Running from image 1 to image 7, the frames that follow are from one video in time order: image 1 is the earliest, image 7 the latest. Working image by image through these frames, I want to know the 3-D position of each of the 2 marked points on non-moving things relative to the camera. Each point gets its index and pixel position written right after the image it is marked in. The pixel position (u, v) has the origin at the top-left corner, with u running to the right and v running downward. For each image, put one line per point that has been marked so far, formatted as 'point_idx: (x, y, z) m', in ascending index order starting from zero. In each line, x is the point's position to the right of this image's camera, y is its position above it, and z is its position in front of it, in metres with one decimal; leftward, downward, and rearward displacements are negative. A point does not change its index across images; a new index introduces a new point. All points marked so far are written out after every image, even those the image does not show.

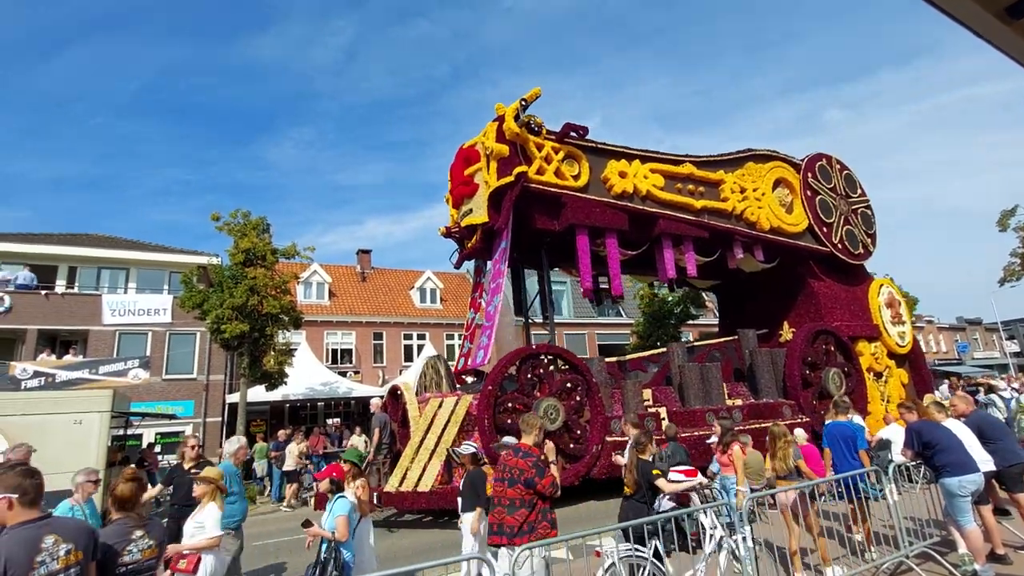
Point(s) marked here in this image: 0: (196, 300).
0: (-10.8, -0.5, +19.9) m
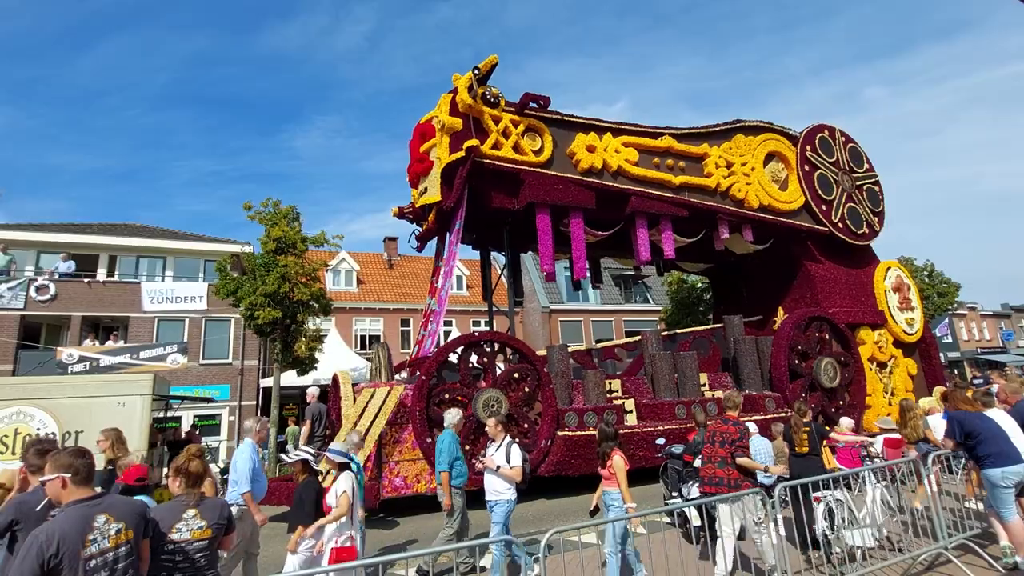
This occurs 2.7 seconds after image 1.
0: (-10.0, 0.0, +20.6) m
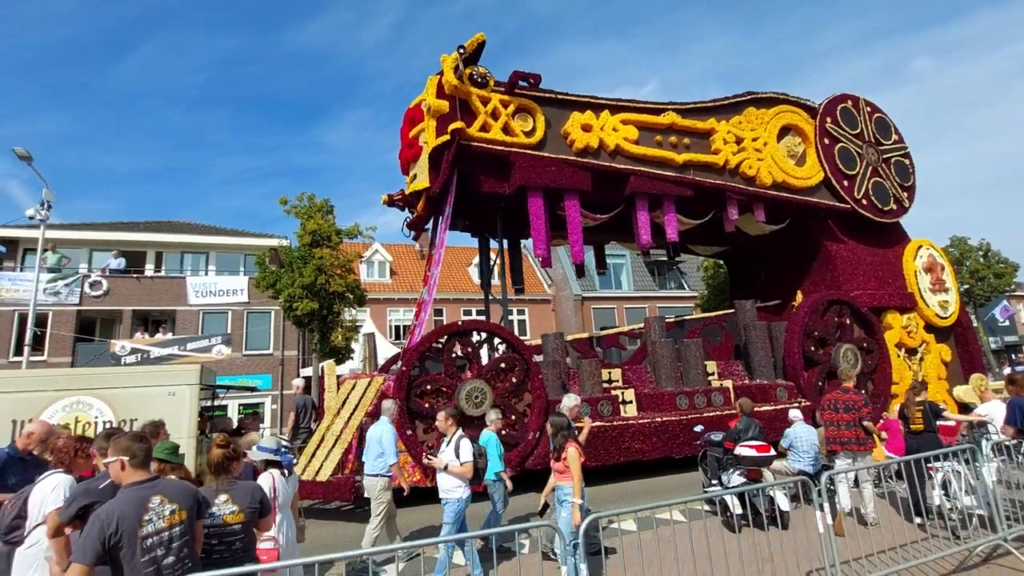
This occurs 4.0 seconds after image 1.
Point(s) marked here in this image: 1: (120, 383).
0: (-9.1, +0.3, +21.5) m
1: (-7.6, -1.8, +11.2) m
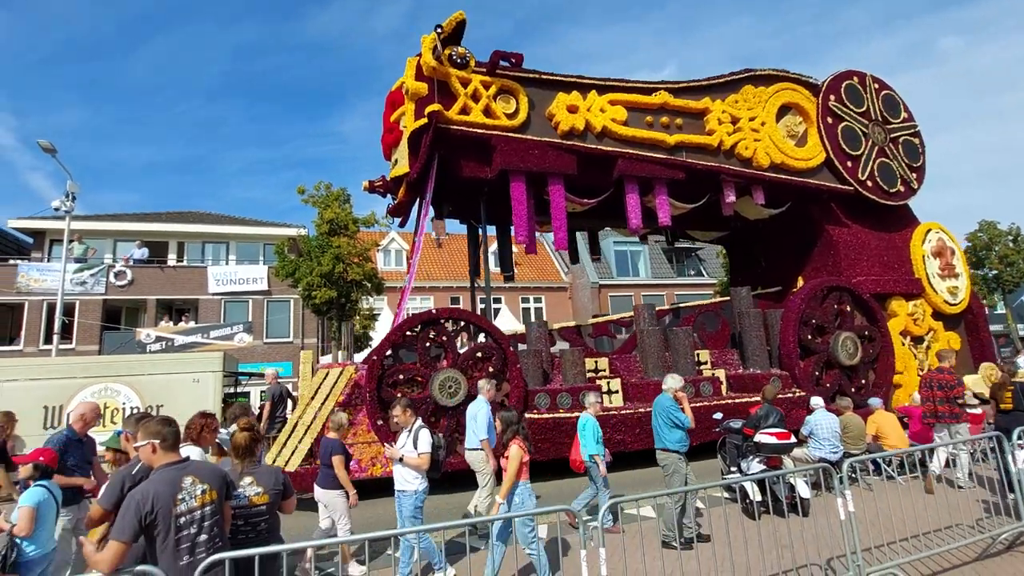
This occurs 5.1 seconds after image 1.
0: (-8.5, +0.7, +22.0) m
1: (-7.4, -1.6, +11.7) m
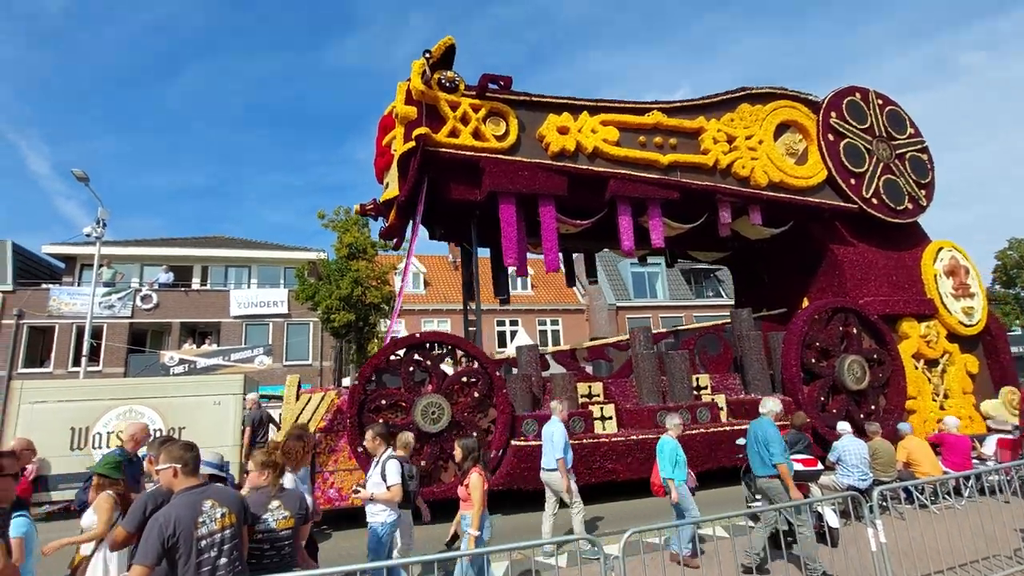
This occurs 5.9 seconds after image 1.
0: (-8.0, -0.2, +22.4) m
1: (-7.2, -2.1, +12.0) m
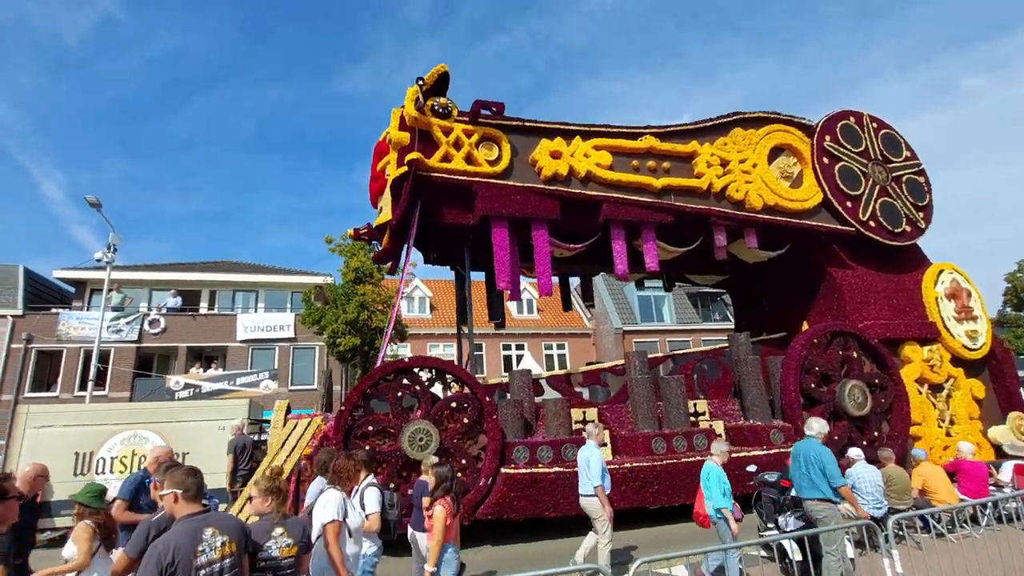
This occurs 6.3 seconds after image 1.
0: (-7.9, -1.1, +22.4) m
1: (-7.2, -2.6, +11.9) m
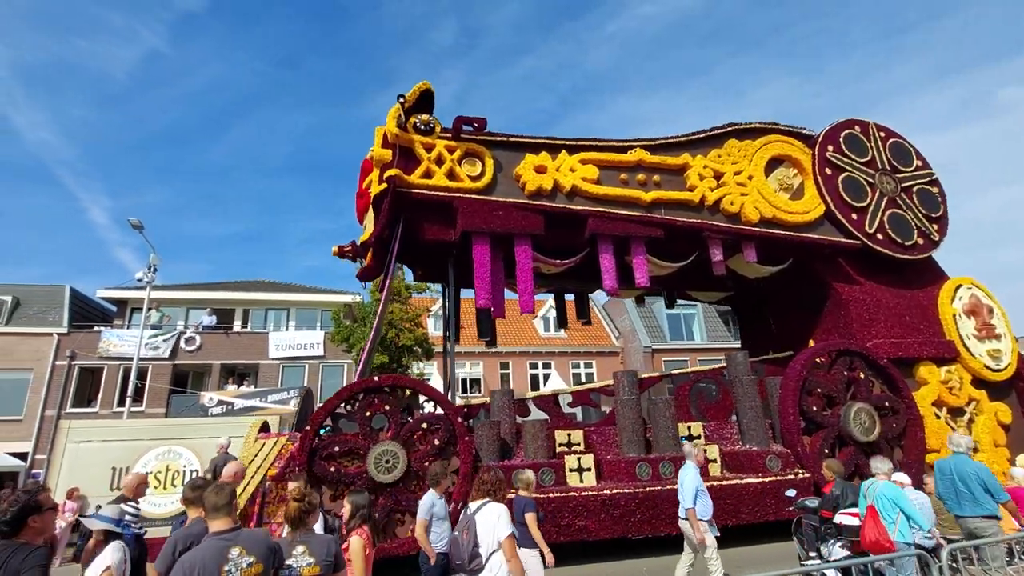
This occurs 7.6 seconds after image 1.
0: (-7.3, -1.8, +22.6) m
1: (-7.2, -3.0, +12.0) m
